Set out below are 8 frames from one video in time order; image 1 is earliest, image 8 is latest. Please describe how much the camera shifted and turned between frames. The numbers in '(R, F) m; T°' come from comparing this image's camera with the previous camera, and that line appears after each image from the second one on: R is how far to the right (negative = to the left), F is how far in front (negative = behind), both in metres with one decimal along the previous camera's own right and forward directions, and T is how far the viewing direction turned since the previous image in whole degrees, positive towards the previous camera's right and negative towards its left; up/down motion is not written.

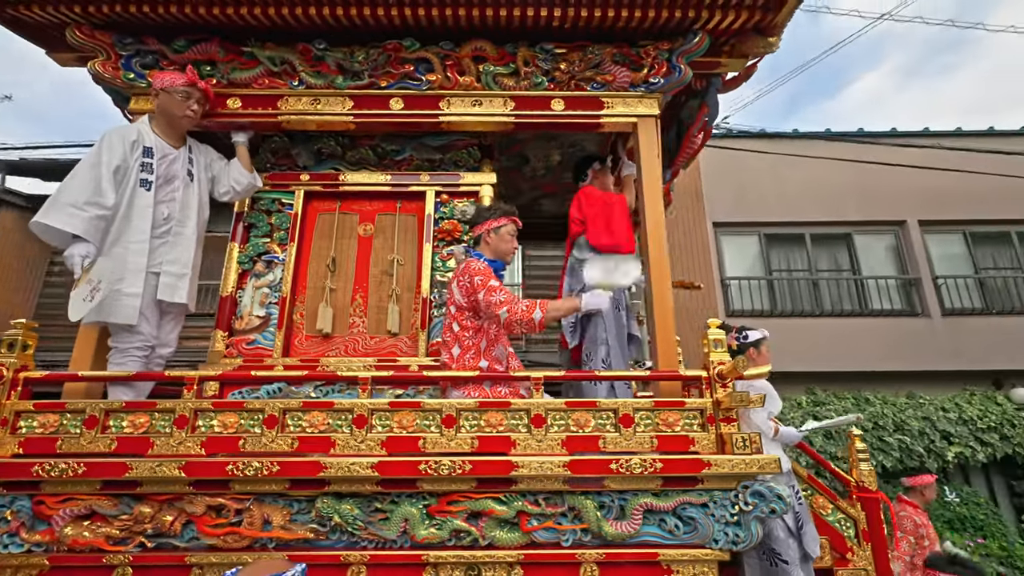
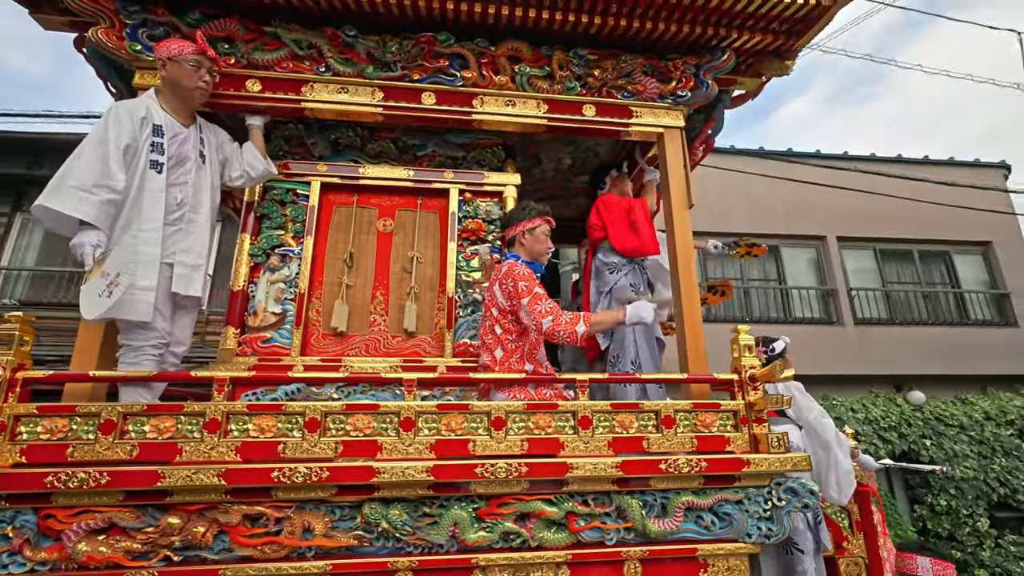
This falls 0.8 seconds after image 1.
(-0.6, 0.0) m; +6°
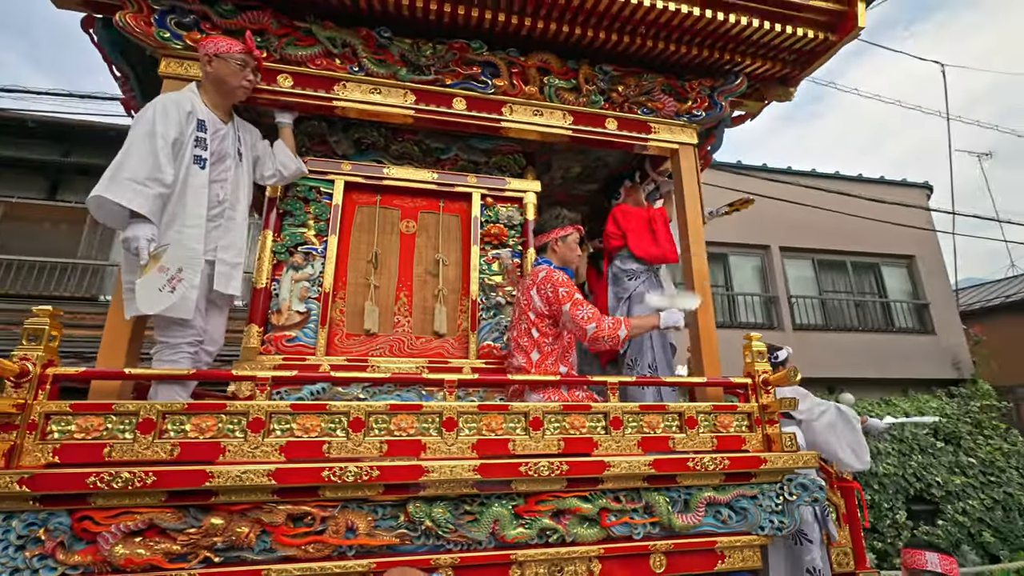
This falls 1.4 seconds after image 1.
(-0.5, -0.1) m; +5°
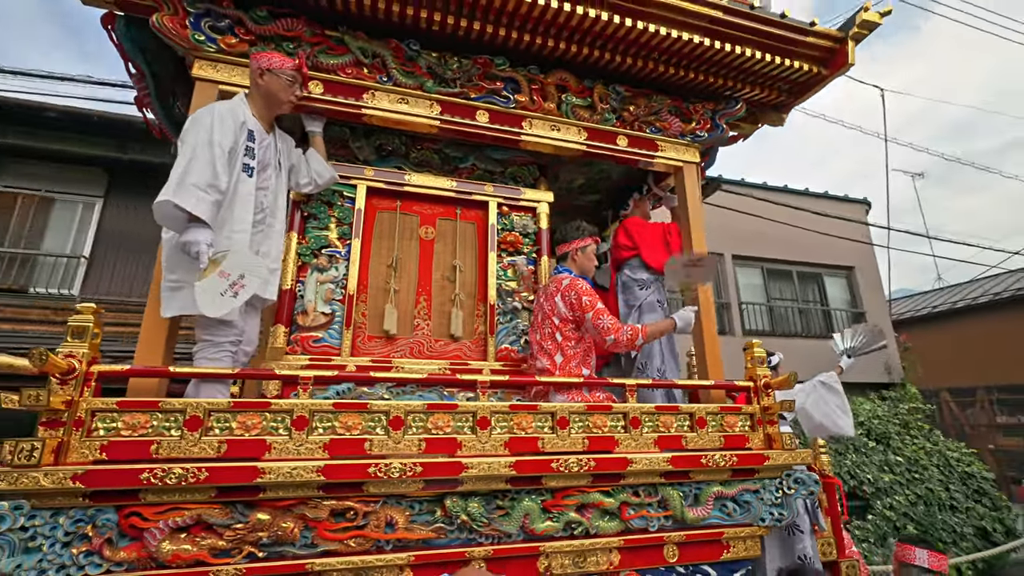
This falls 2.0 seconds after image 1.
(-0.4, -0.1) m; +4°
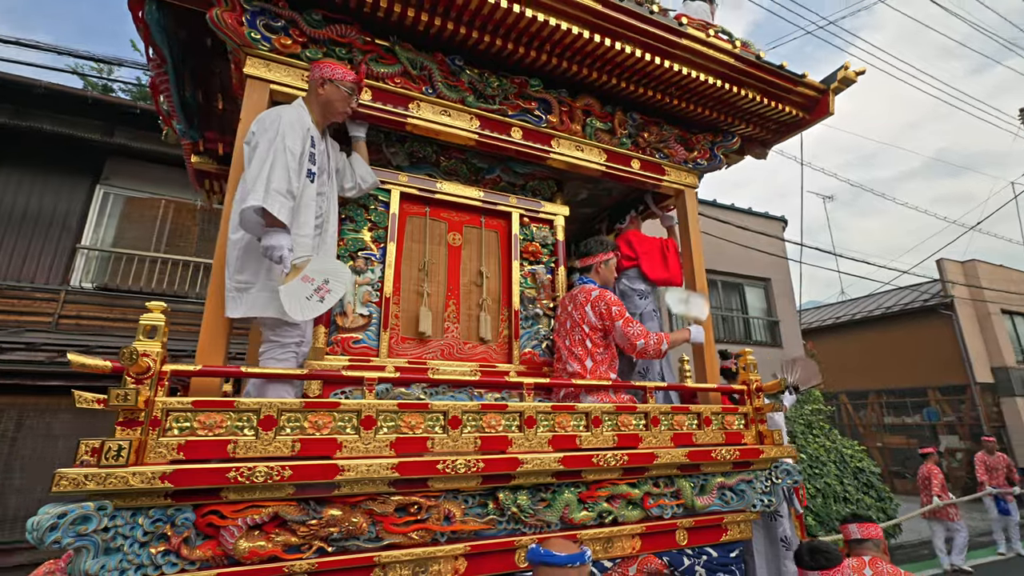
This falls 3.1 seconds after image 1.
(-0.7, -0.2) m; +7°
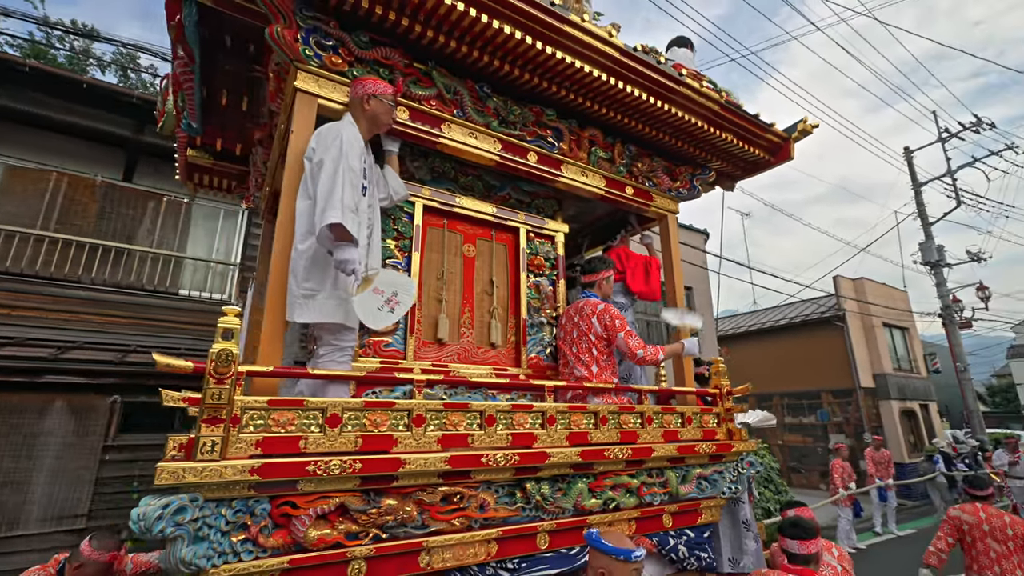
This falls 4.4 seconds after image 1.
(-0.6, -0.3) m; +8°
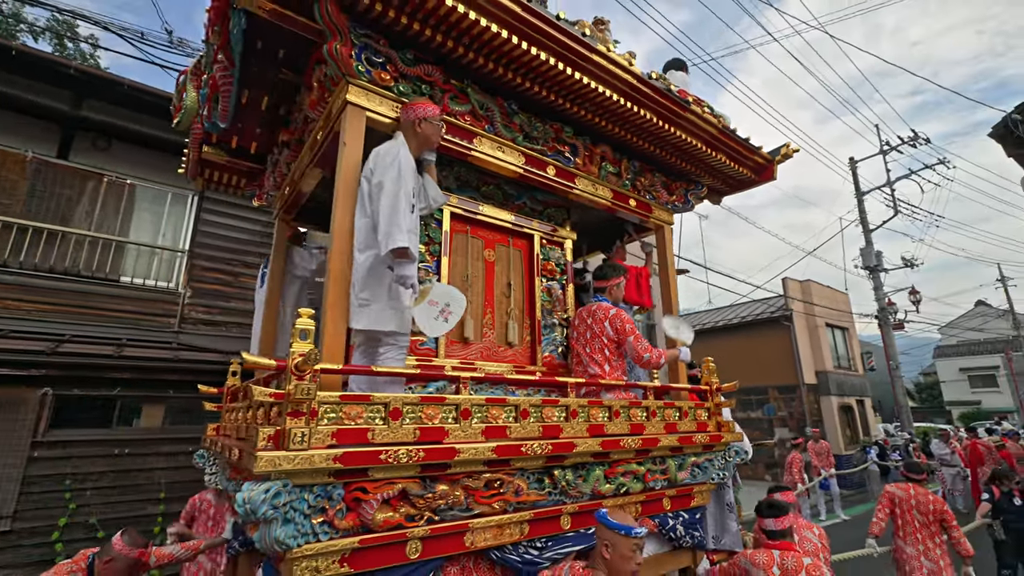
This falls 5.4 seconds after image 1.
(-0.5, -0.3) m; +5°
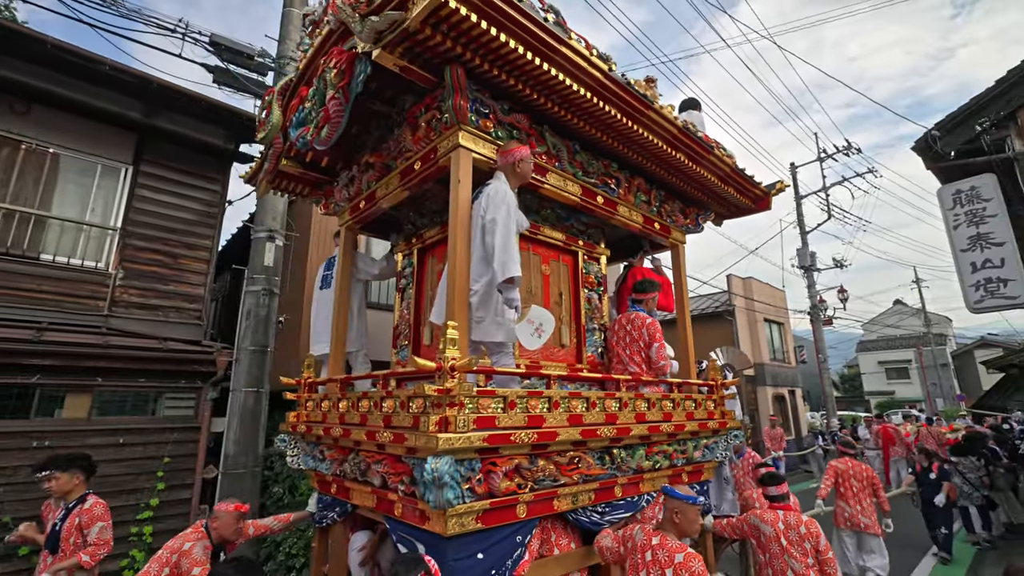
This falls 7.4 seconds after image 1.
(-1.1, -0.7) m; +5°
